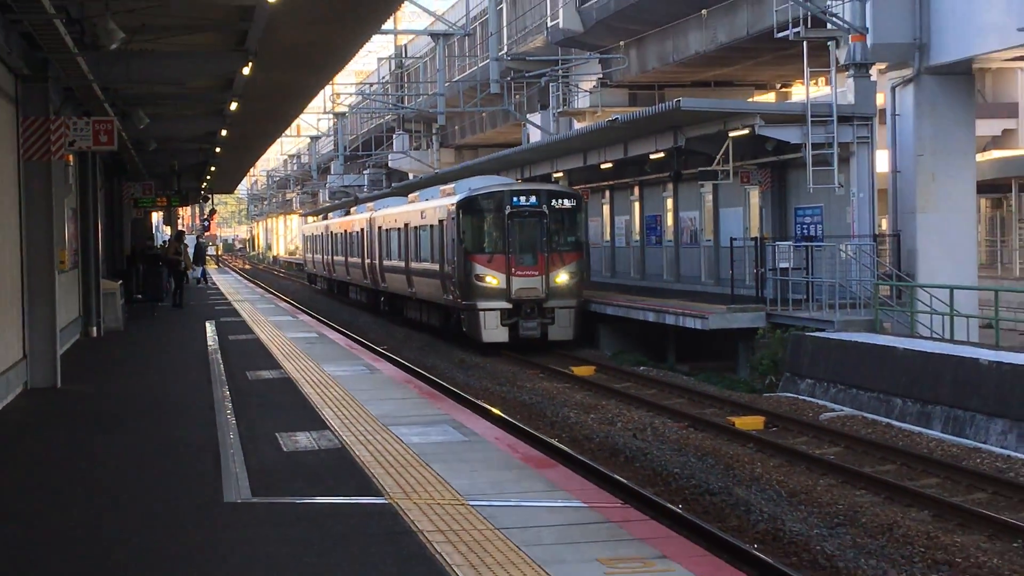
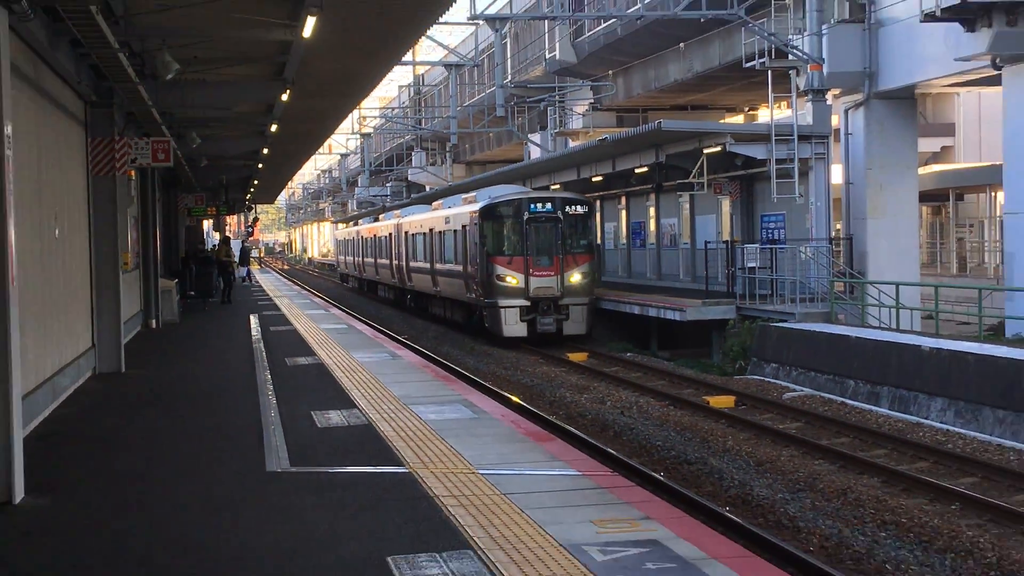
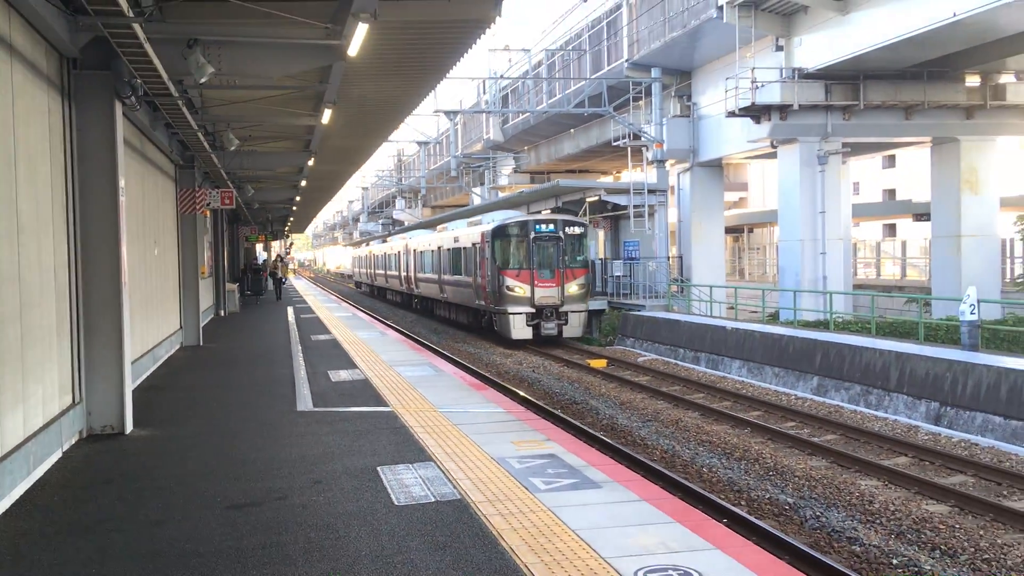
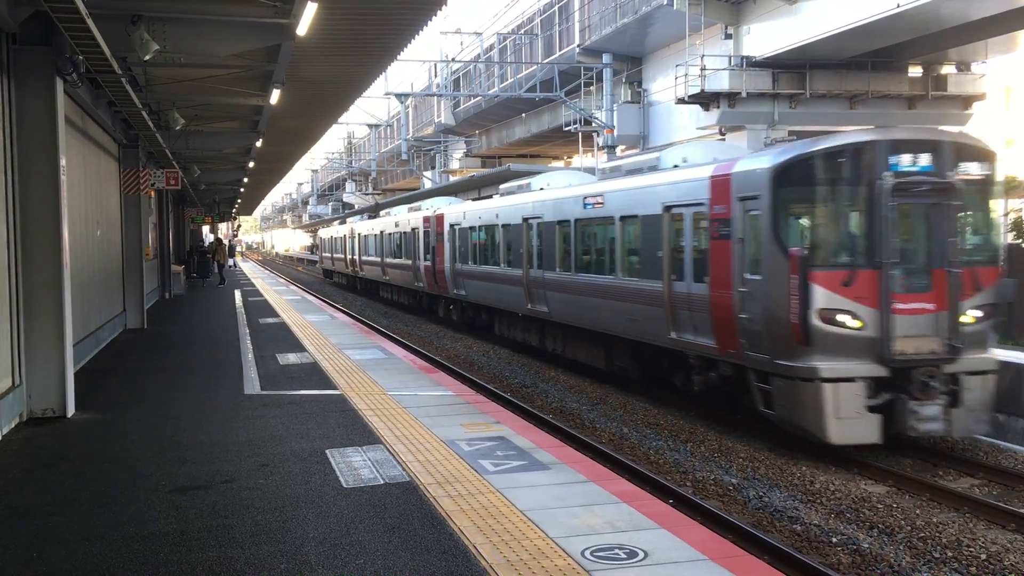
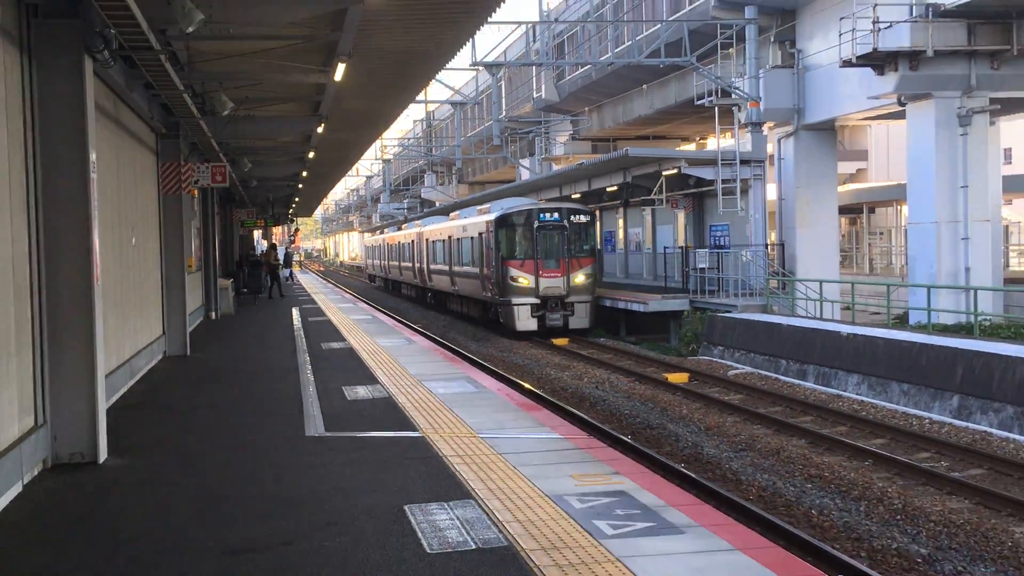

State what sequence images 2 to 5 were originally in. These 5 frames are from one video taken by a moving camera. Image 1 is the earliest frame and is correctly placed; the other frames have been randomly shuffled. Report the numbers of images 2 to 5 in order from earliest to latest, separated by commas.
2, 5, 3, 4
